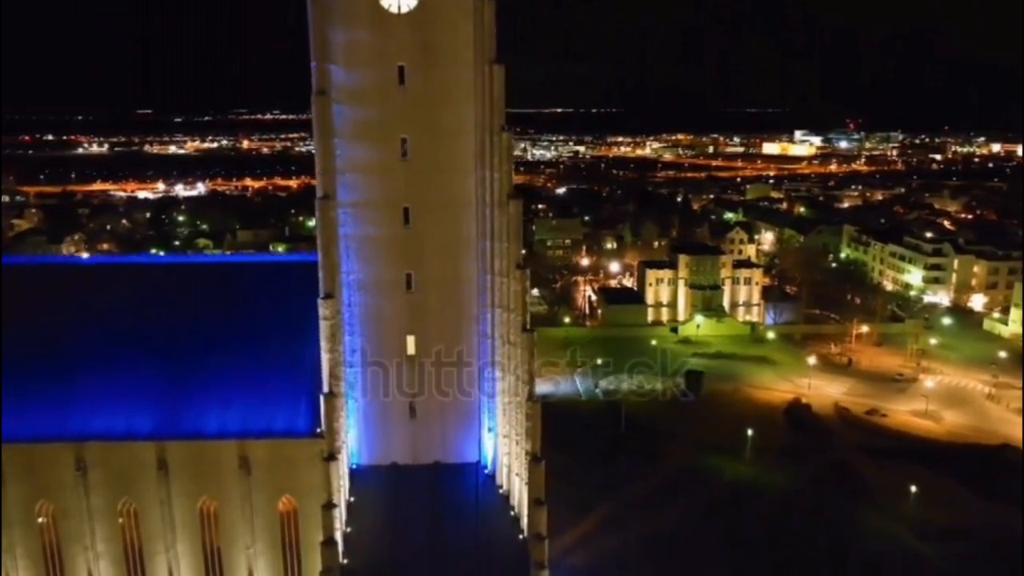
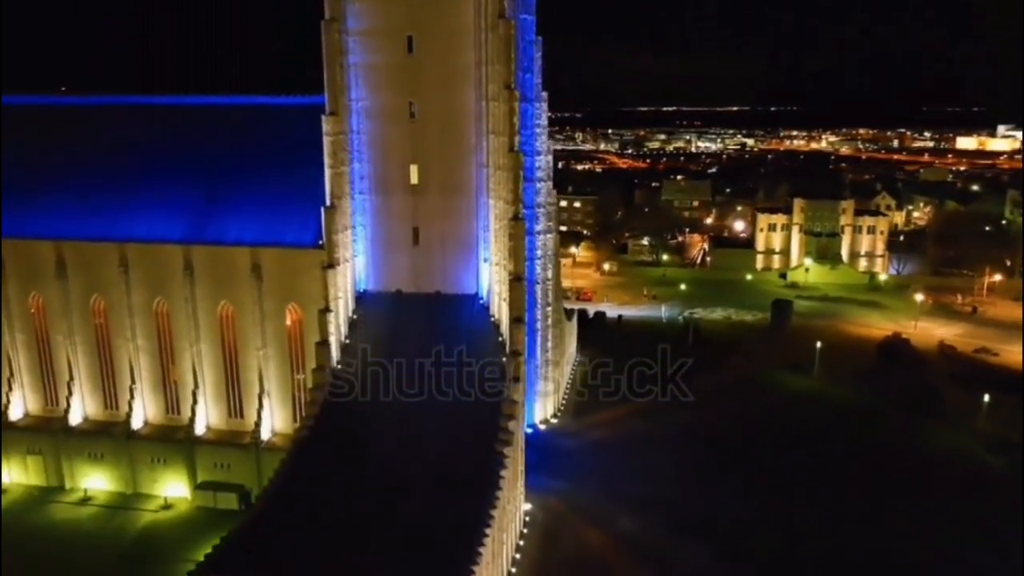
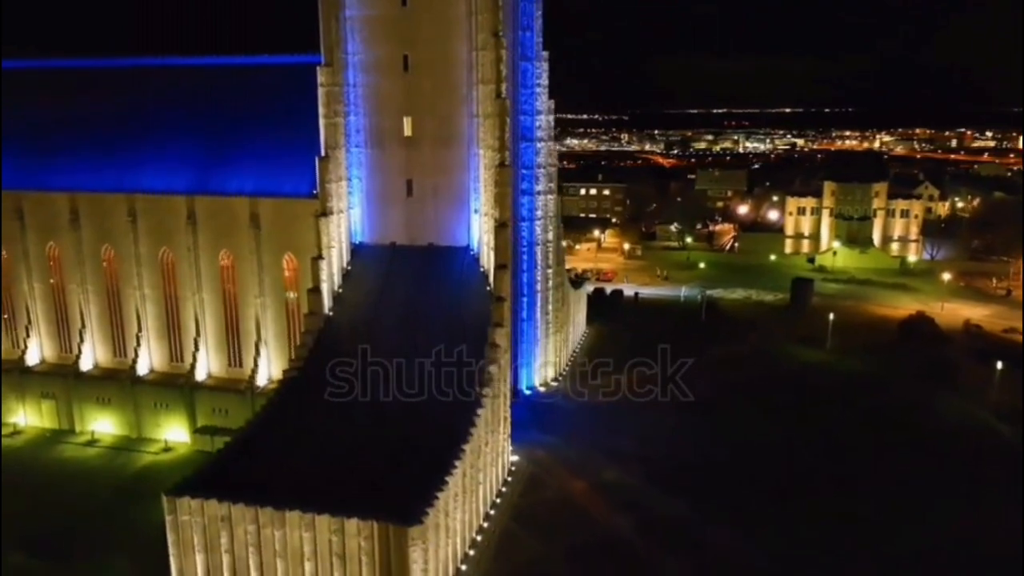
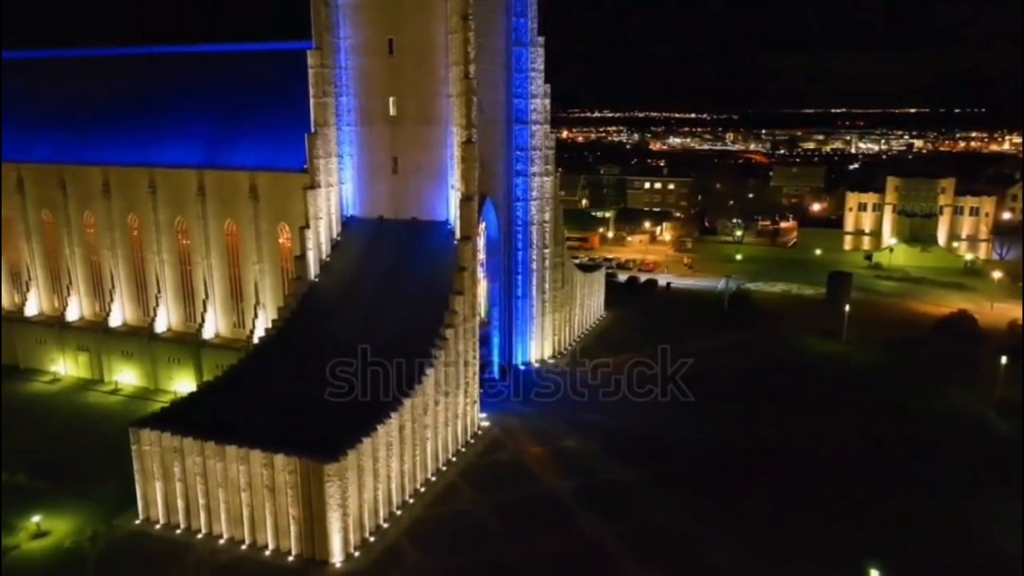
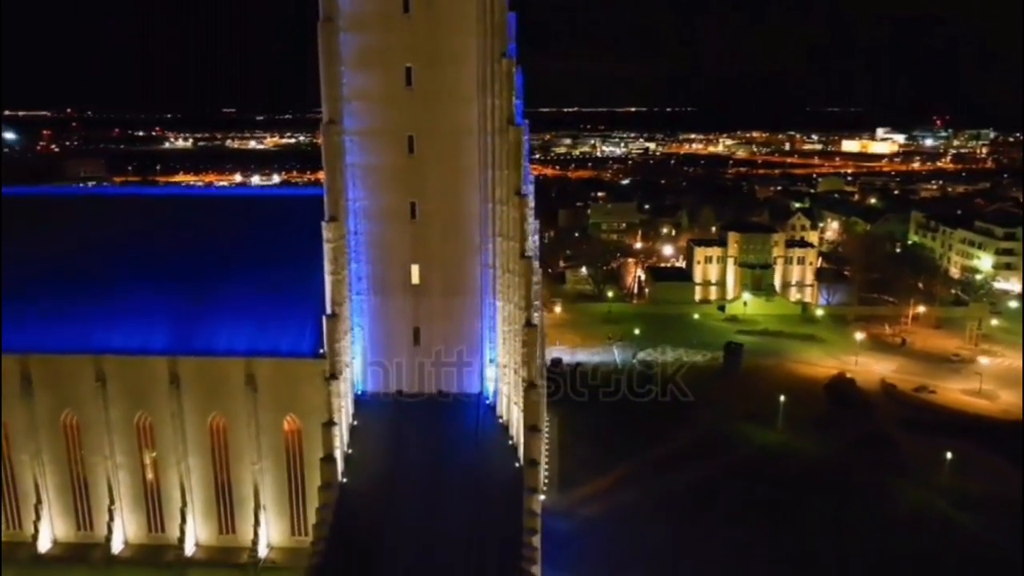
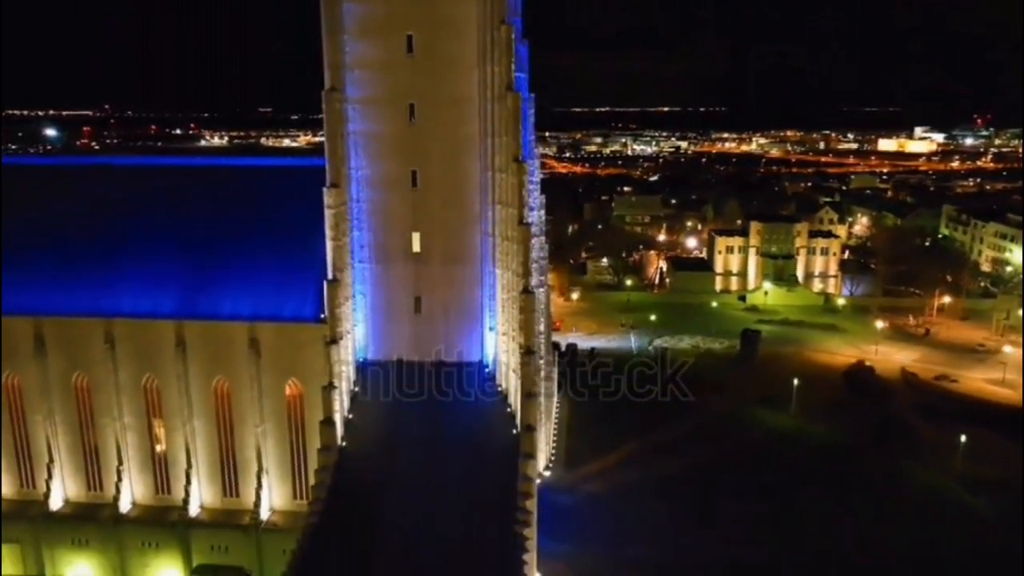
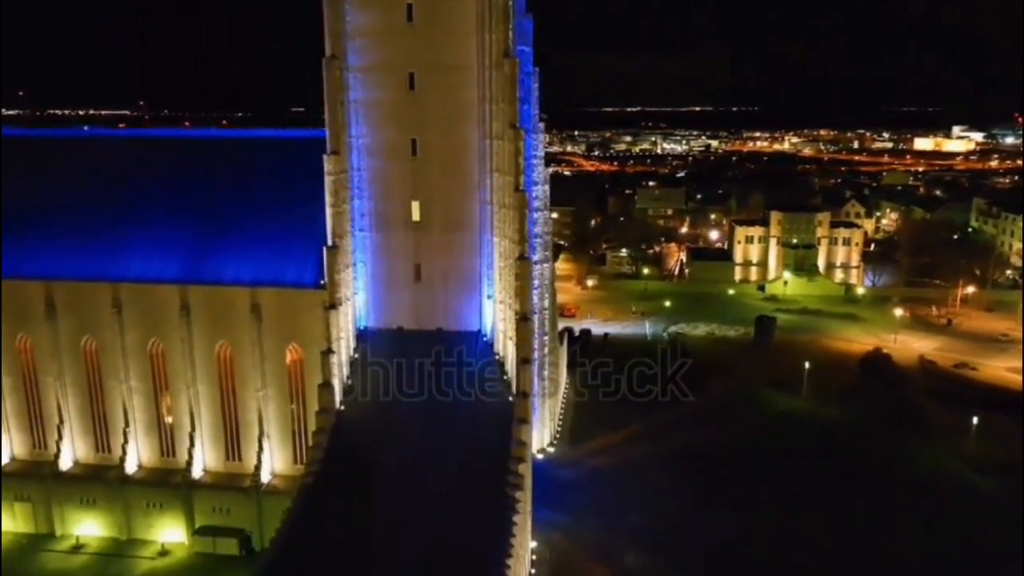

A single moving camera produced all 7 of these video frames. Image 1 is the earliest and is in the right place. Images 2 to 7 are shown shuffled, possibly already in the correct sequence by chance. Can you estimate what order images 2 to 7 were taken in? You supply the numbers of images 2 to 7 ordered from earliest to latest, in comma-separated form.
5, 6, 7, 2, 3, 4
